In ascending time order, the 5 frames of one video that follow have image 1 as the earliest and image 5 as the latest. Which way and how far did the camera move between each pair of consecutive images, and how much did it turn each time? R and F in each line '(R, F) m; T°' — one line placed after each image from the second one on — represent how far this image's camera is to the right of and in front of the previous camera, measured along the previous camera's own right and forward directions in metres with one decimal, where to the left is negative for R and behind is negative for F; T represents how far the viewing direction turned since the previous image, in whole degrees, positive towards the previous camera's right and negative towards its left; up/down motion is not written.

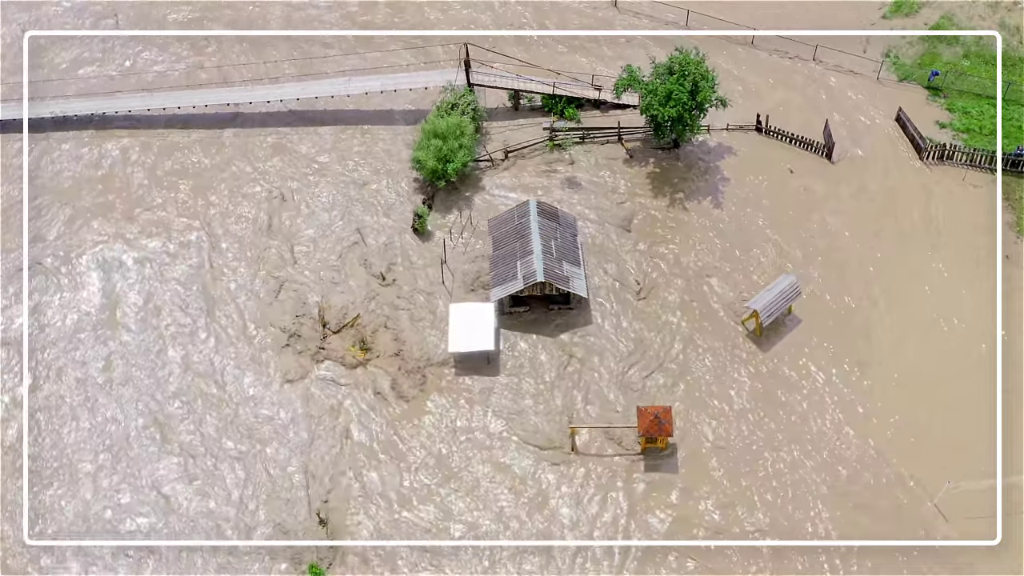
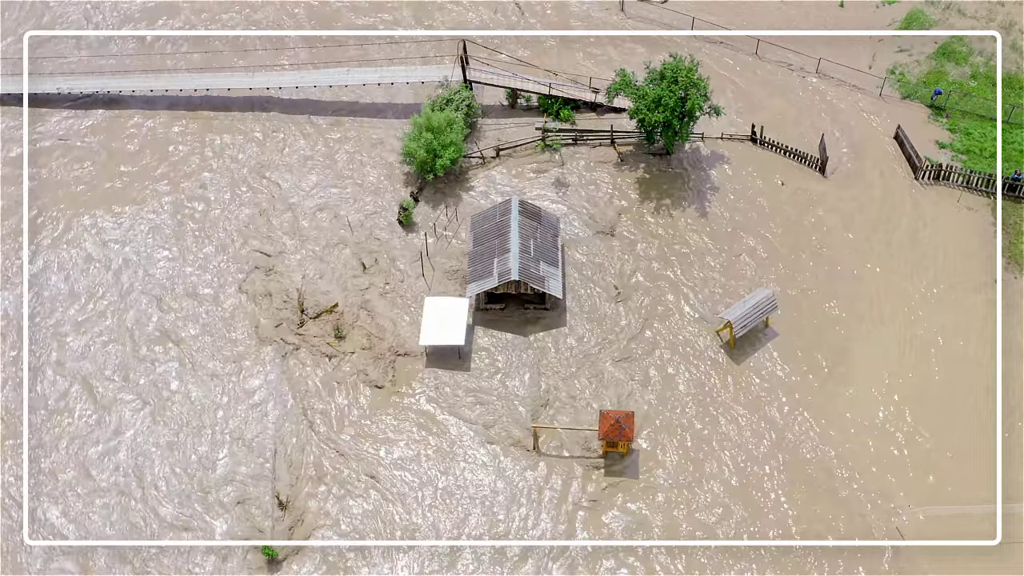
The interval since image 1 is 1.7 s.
(+1.8, 0.0) m; -1°
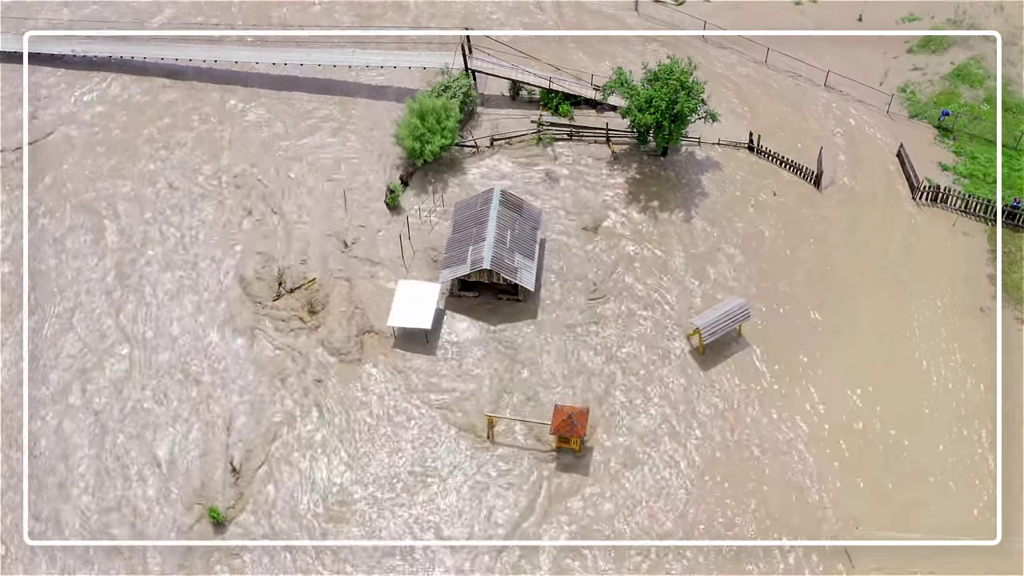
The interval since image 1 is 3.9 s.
(+2.2, +0.1) m; -2°
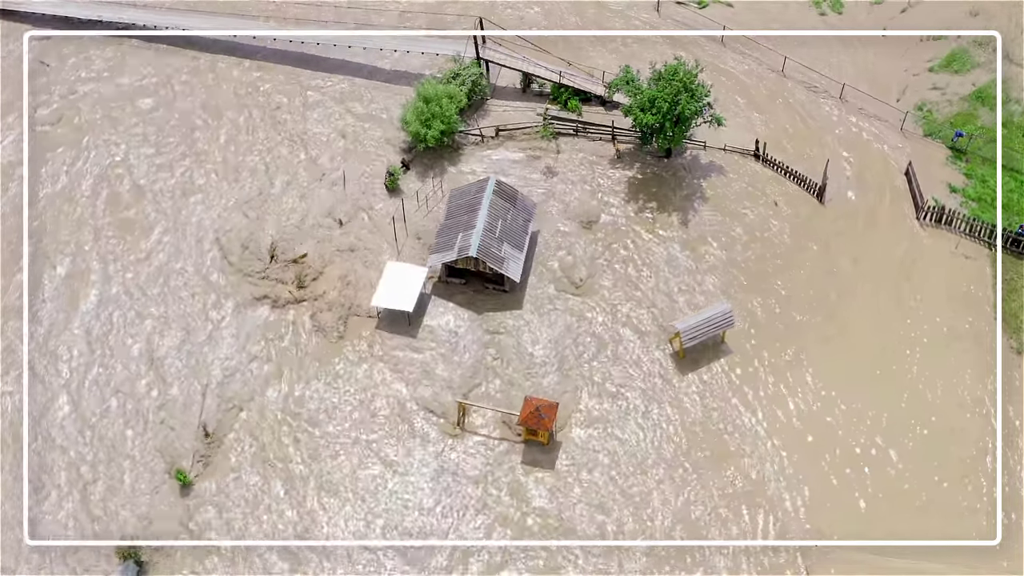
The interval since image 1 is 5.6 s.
(+1.6, 0.0) m; -2°
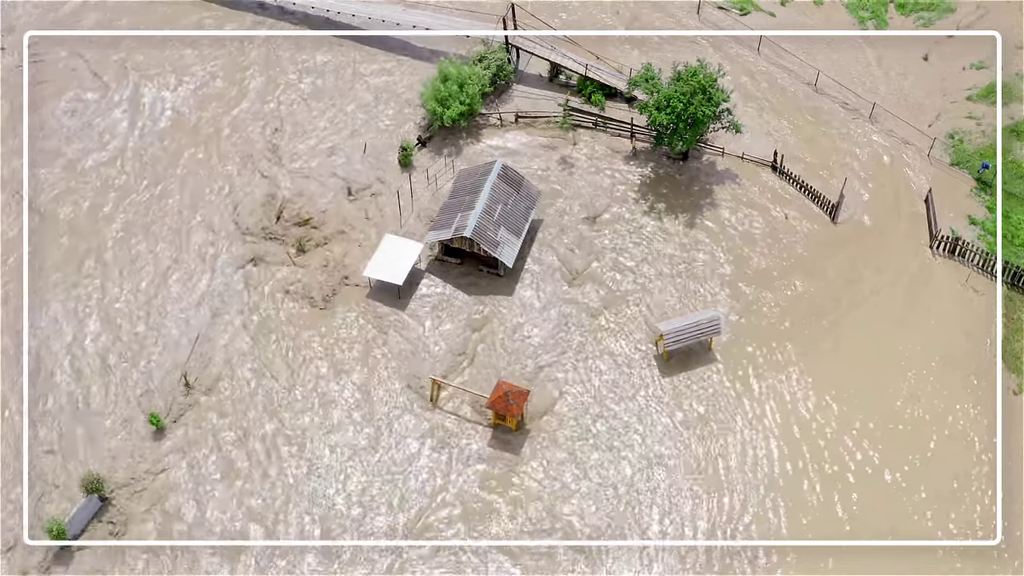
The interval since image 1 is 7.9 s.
(+1.8, 0.0) m; -3°
